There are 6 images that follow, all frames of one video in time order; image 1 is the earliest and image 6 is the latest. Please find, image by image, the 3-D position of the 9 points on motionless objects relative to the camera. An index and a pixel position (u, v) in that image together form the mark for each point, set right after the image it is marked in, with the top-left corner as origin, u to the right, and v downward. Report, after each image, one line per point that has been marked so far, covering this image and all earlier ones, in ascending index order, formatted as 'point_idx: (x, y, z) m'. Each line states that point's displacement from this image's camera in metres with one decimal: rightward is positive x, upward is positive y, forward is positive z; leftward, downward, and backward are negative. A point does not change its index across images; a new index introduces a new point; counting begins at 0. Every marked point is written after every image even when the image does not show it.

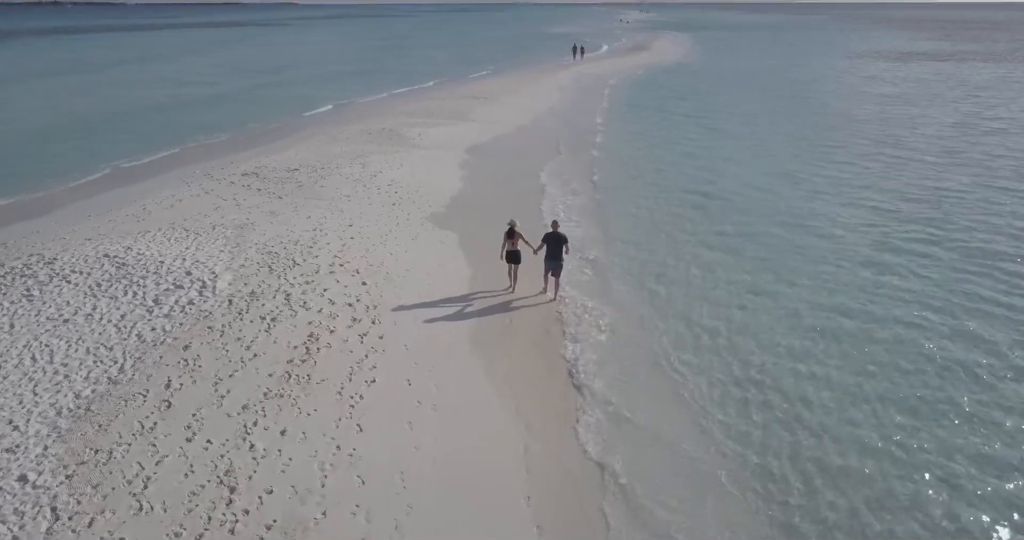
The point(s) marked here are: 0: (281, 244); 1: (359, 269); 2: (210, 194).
0: (-5.1, +0.5, +12.4) m
1: (-3.2, 0.0, +11.8) m
2: (-8.2, +2.0, +15.2) m
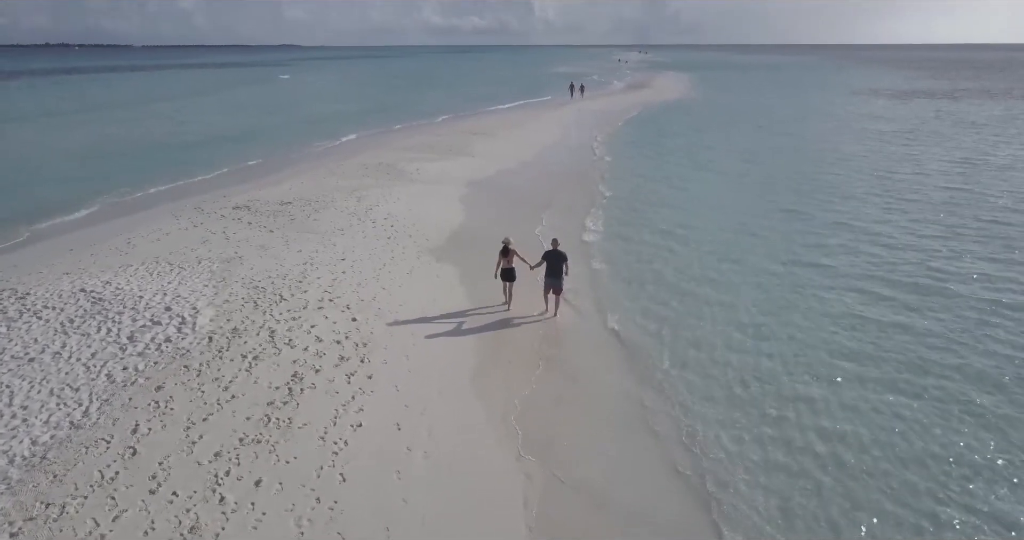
0: (-5.1, -0.2, +11.8) m
1: (-3.2, -0.7, +11.2) m
2: (-8.2, +1.1, +14.8) m
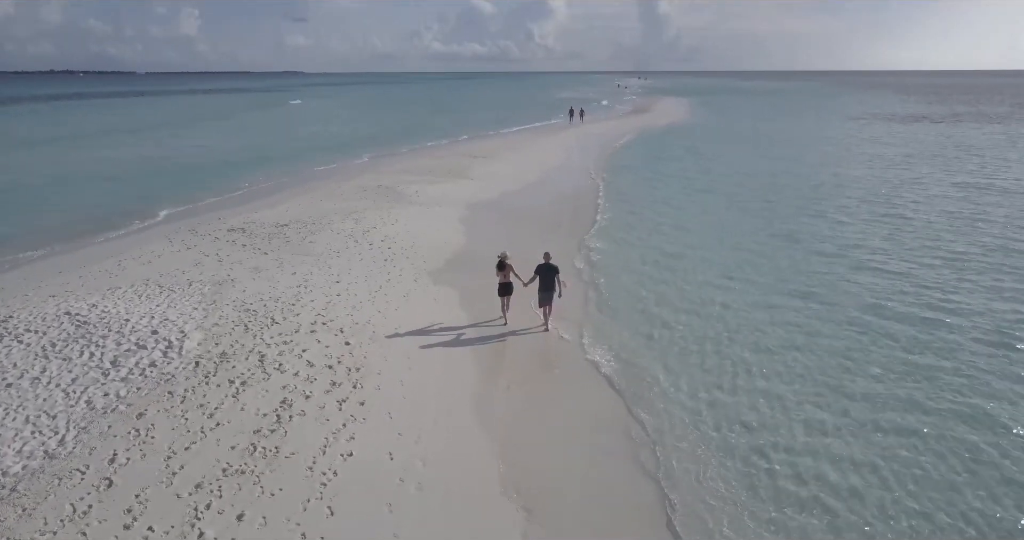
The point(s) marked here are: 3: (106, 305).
0: (-5.1, -0.7, +11.5) m
1: (-3.3, -1.1, +10.9) m
2: (-8.2, +0.5, +14.5) m
3: (-7.7, -0.7, +10.8) m
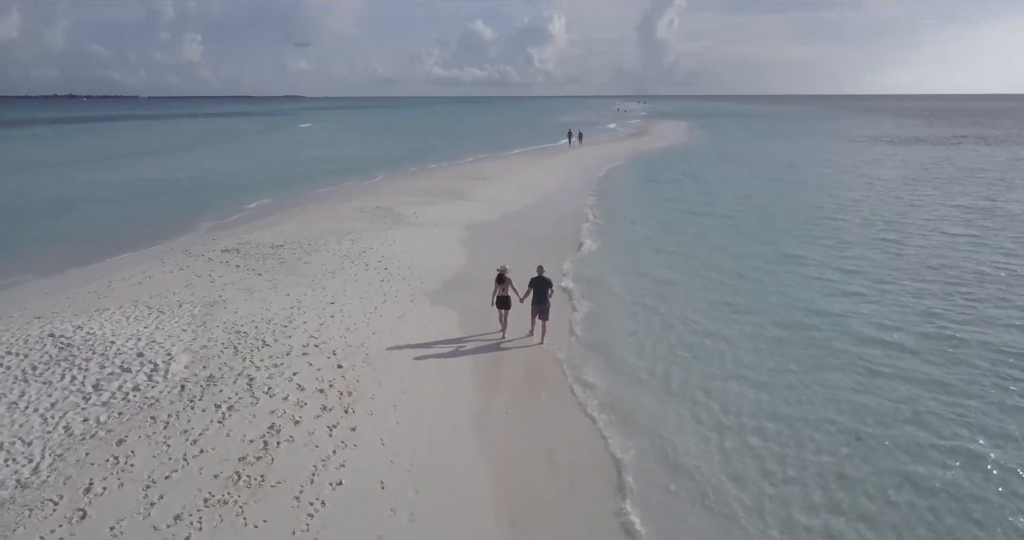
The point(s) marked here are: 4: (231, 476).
0: (-5.2, -1.1, +11.2) m
1: (-3.3, -1.5, +10.6) m
2: (-8.3, 0.0, +14.3) m
3: (-7.8, -1.1, +10.5) m
4: (-3.7, -2.7, +7.4) m
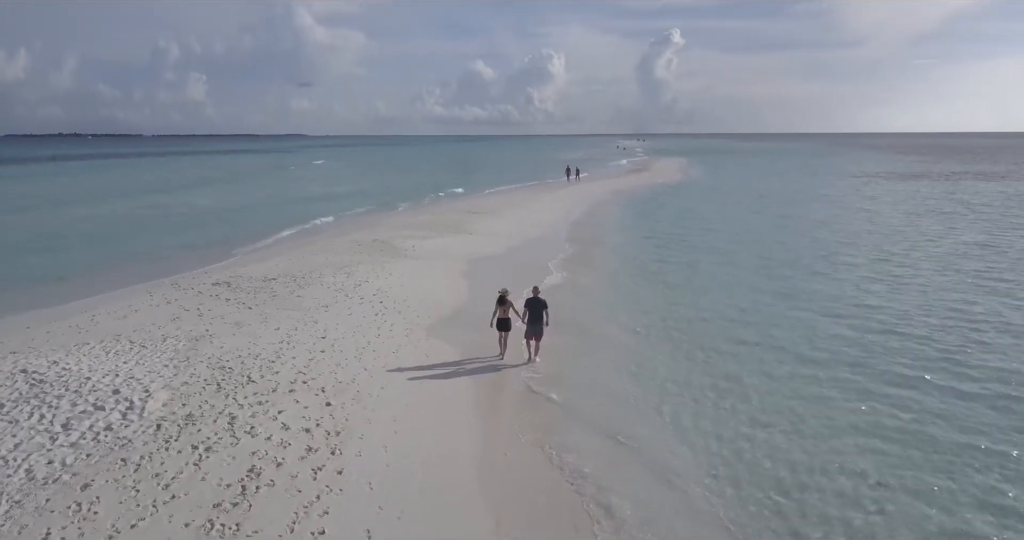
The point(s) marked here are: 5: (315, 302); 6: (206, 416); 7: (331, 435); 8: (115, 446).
0: (-5.2, -1.7, +10.7) m
1: (-3.3, -2.1, +10.0) m
2: (-8.3, -0.8, +13.8) m
3: (-7.8, -1.6, +9.9) m
4: (-3.7, -3.1, +6.8) m
5: (-4.9, -0.8, +14.2) m
6: (-4.7, -2.3, +8.7) m
7: (-2.8, -2.5, +8.7) m
8: (-5.5, -2.5, +7.9) m
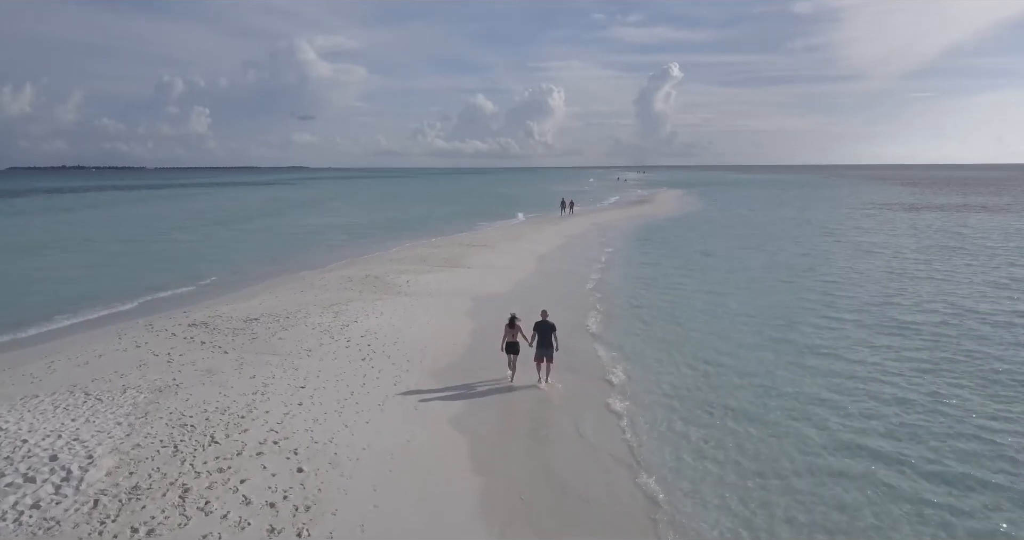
0: (-5.2, -2.4, +9.5) m
1: (-3.3, -2.8, +8.8) m
2: (-8.3, -1.8, +12.6) m
3: (-7.8, -2.3, +8.7) m
4: (-3.7, -3.6, +5.5) m
5: (-4.9, -1.8, +13.1) m
6: (-4.7, -2.9, +7.5) m
7: (-2.8, -3.2, +7.5) m
8: (-5.5, -3.0, +6.6) m
